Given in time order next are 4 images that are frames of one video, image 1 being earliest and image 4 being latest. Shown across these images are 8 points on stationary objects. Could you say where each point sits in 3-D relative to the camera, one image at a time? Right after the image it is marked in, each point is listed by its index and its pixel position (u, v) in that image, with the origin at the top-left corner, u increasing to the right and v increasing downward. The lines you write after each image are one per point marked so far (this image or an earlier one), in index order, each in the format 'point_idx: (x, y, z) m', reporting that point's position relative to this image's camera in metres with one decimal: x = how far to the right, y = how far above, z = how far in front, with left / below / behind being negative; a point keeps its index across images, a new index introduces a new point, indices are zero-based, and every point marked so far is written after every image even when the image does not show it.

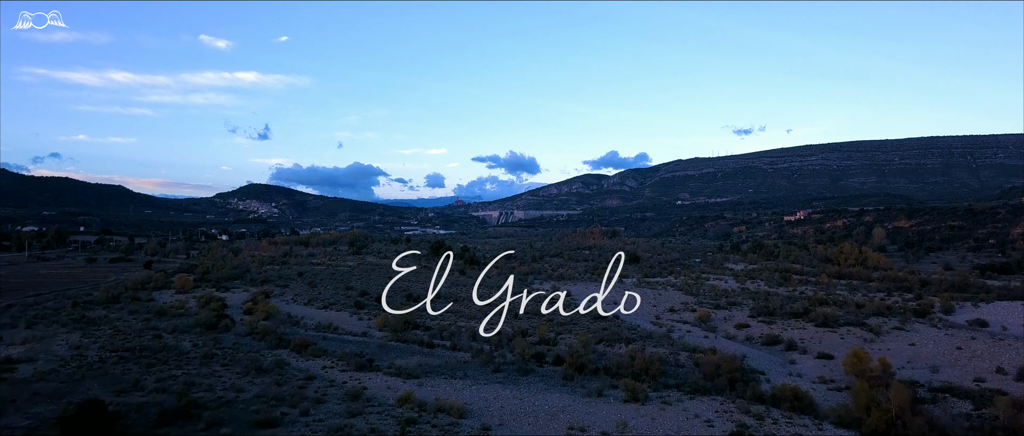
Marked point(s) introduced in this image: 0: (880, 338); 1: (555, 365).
0: (+11.8, -3.9, +18.3) m
1: (+1.2, -4.0, +15.5) m
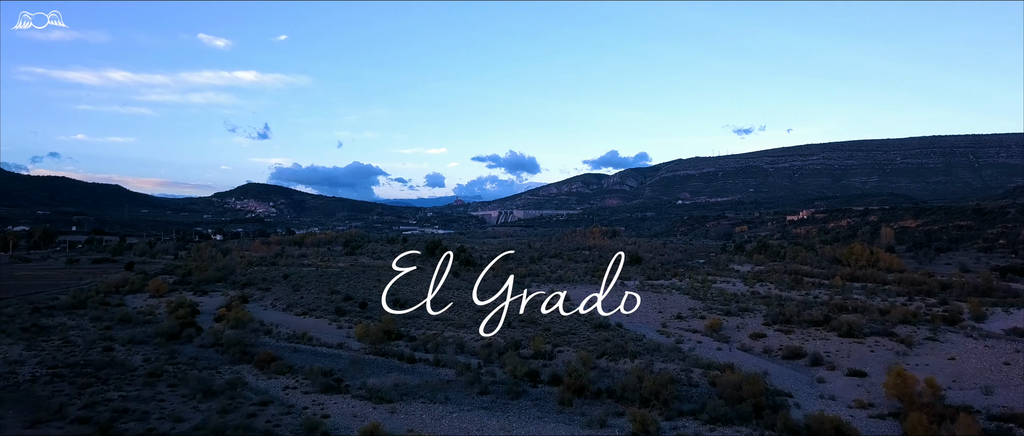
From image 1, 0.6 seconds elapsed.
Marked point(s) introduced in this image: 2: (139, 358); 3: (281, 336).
0: (+11.6, -3.8, +16.4) m
1: (+1.0, -4.0, +13.6) m
2: (-10.0, -3.7, +15.3) m
3: (-7.7, -3.9, +19.1) m
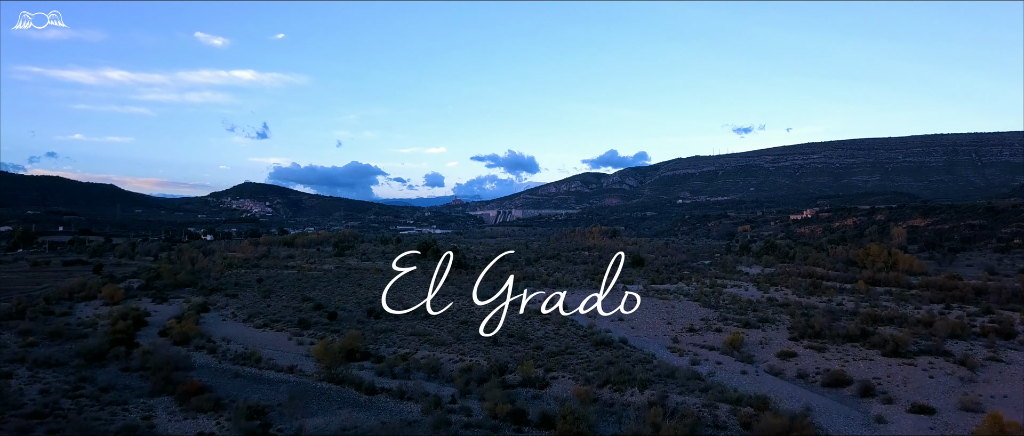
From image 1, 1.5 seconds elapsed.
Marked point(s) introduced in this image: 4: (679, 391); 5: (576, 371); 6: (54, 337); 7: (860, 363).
0: (+11.2, -3.8, +13.6) m
1: (+0.6, -4.0, +10.8) m
2: (-10.4, -3.7, +12.5) m
3: (-8.1, -3.9, +16.3) m
4: (+3.7, -3.8, +12.7) m
5: (+1.6, -3.8, +14.3) m
6: (-15.2, -4.0, +18.9) m
7: (+9.0, -3.7, +14.8) m
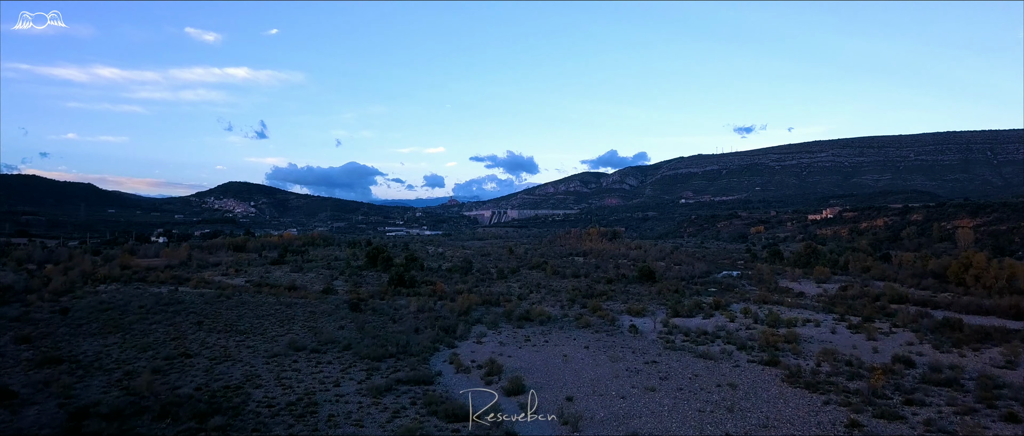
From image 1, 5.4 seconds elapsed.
0: (+9.1, -3.6, +1.5) m
1: (-1.5, -3.8, -1.3) m
2: (-12.5, -3.5, +0.3) m
3: (-10.2, -3.7, +4.2) m
4: (+1.6, -3.6, +0.6) m
5: (-0.5, -3.6, +2.2) m
6: (-17.3, -3.8, +6.8) m
7: (+6.9, -3.6, +2.7) m
